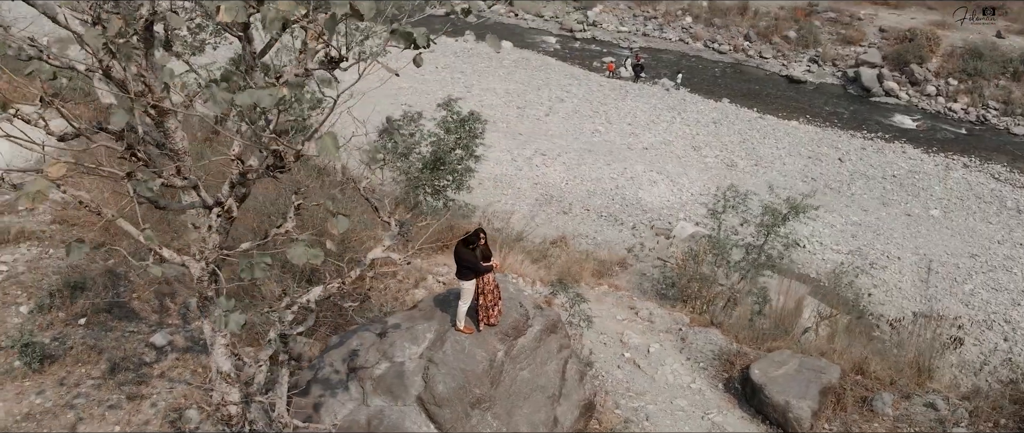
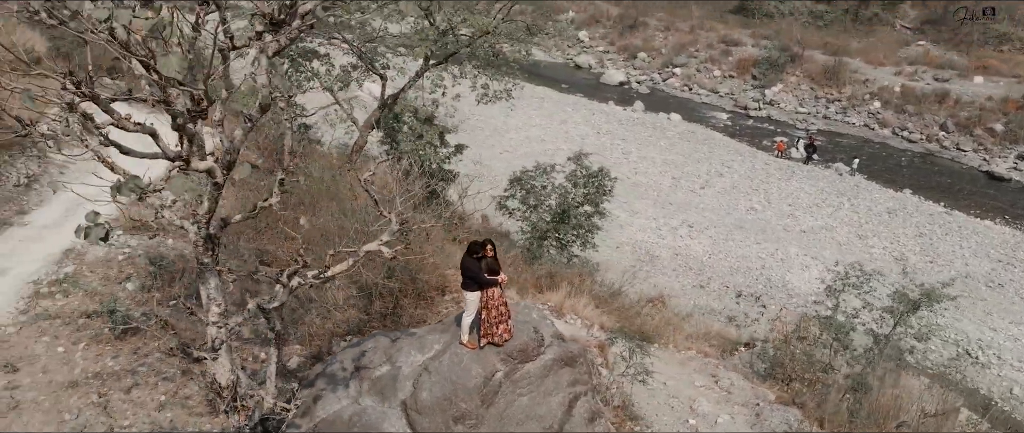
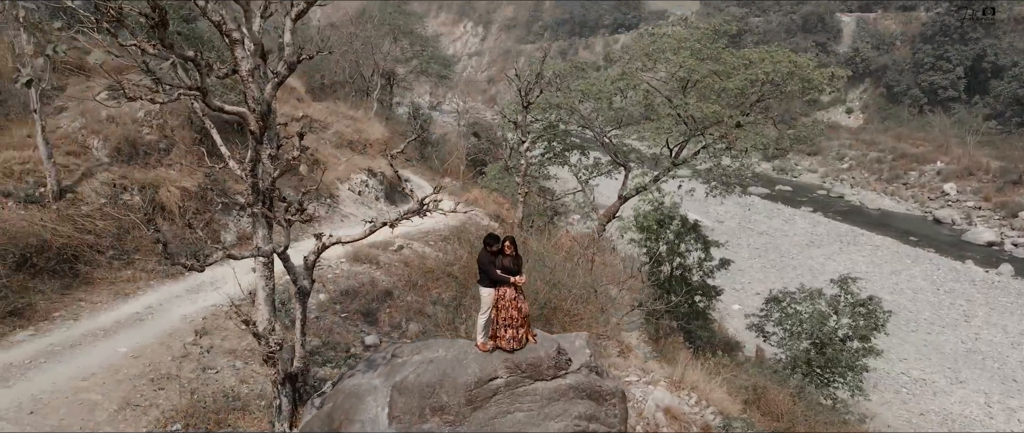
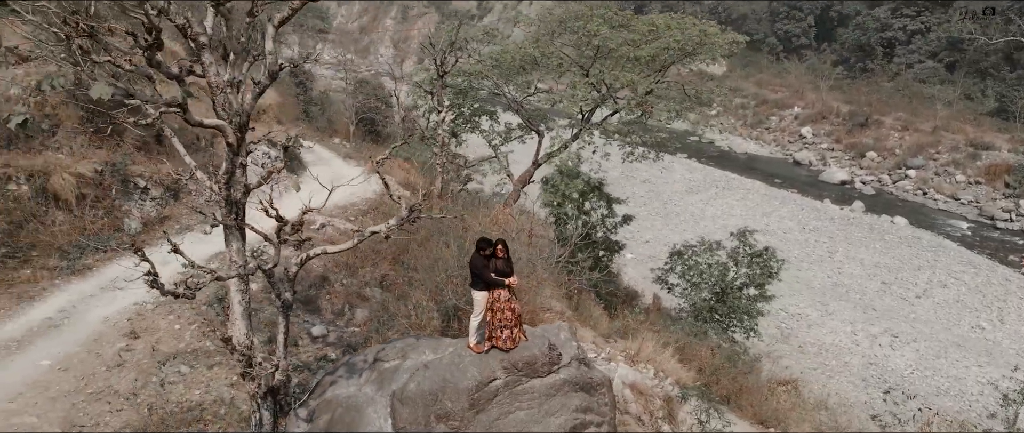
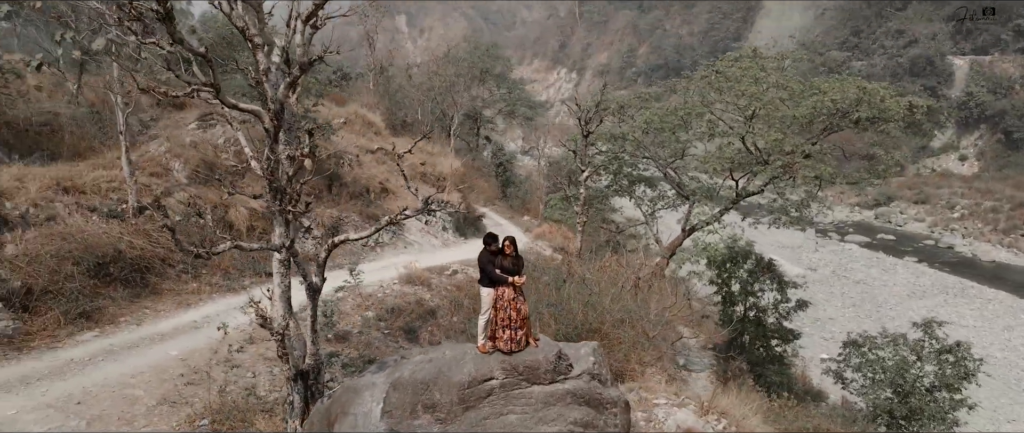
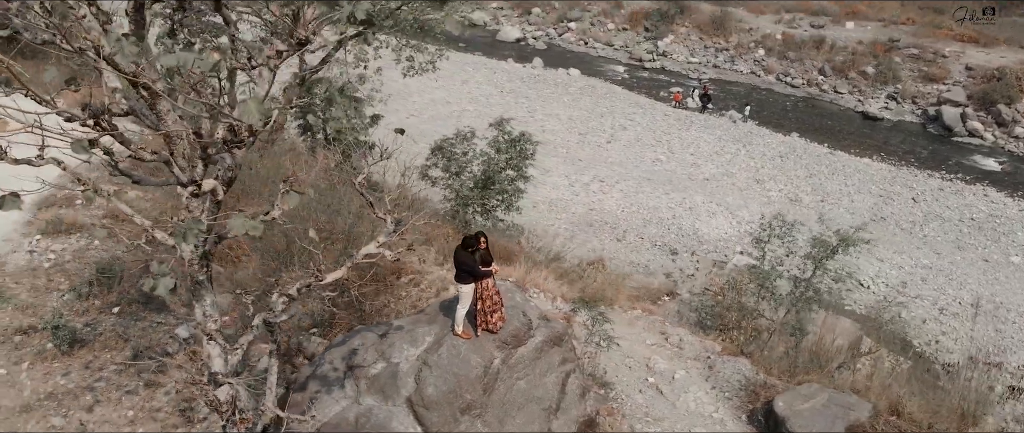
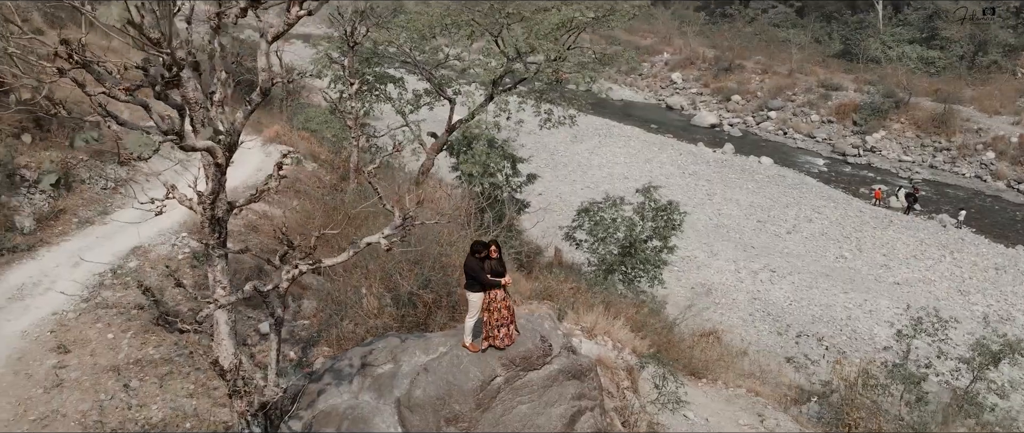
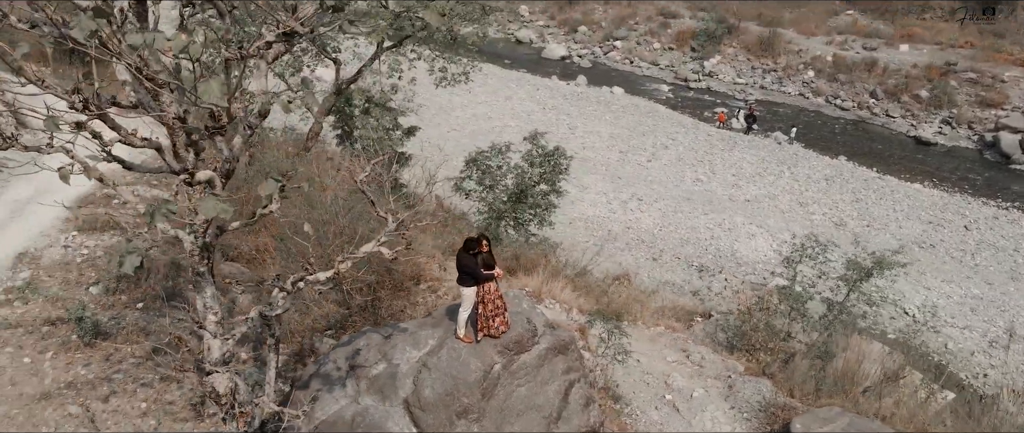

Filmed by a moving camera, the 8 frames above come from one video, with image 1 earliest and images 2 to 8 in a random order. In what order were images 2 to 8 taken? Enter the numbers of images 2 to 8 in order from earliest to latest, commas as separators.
6, 8, 2, 7, 4, 3, 5
